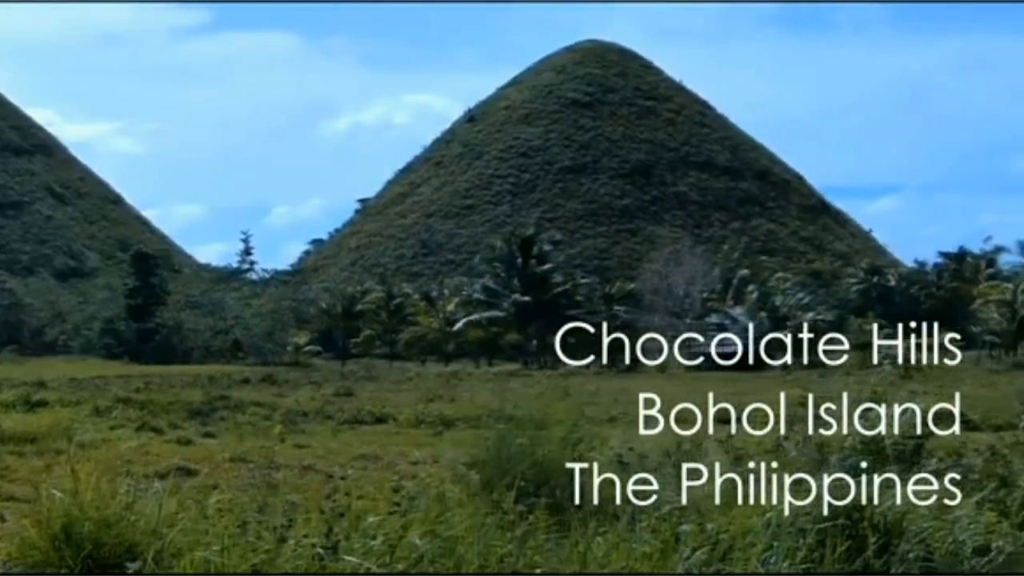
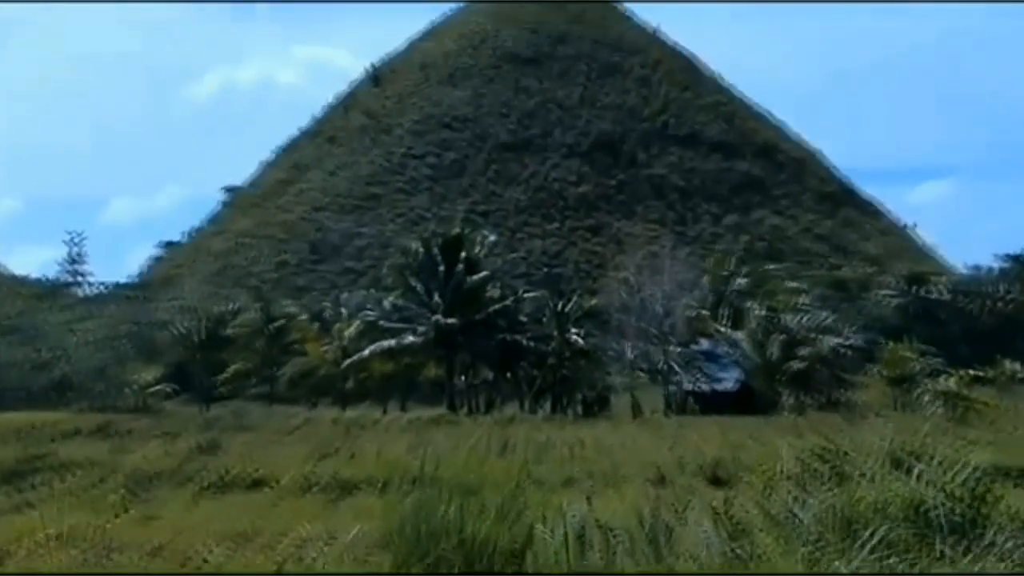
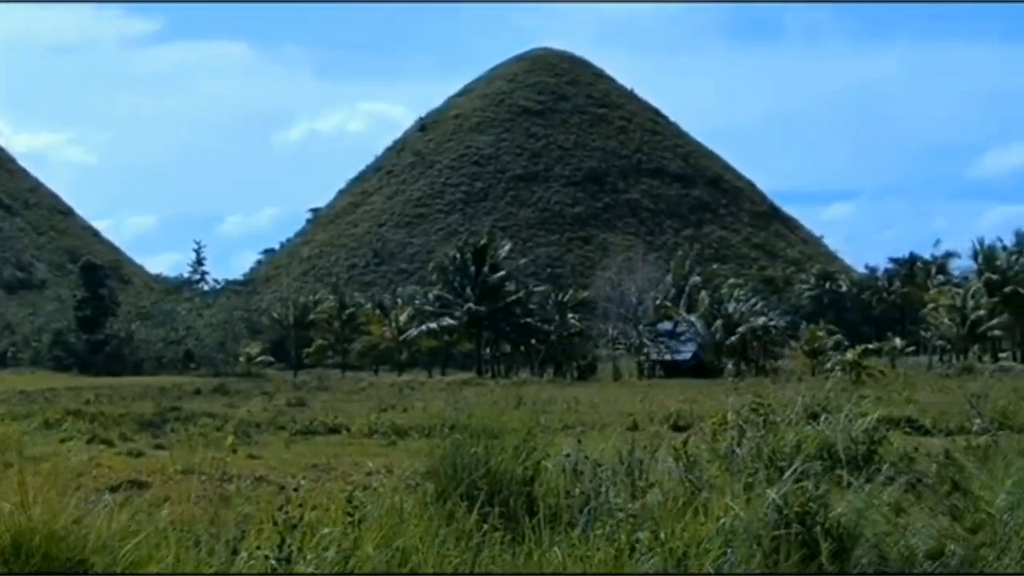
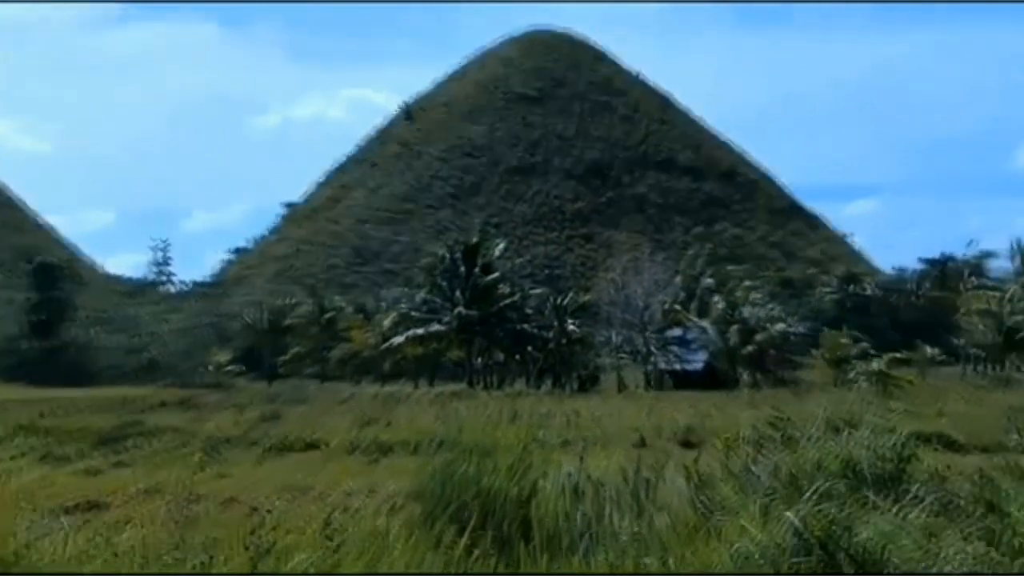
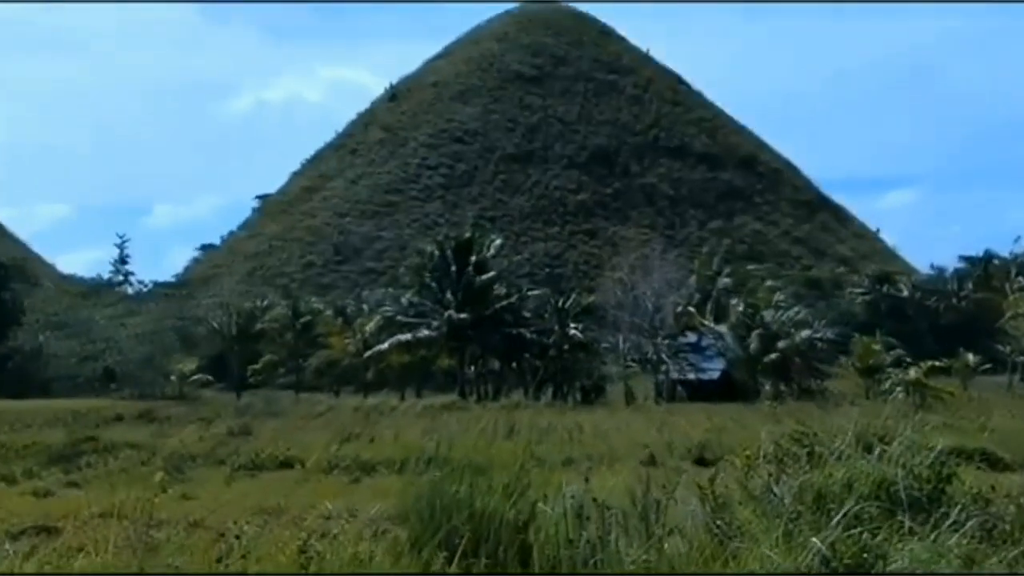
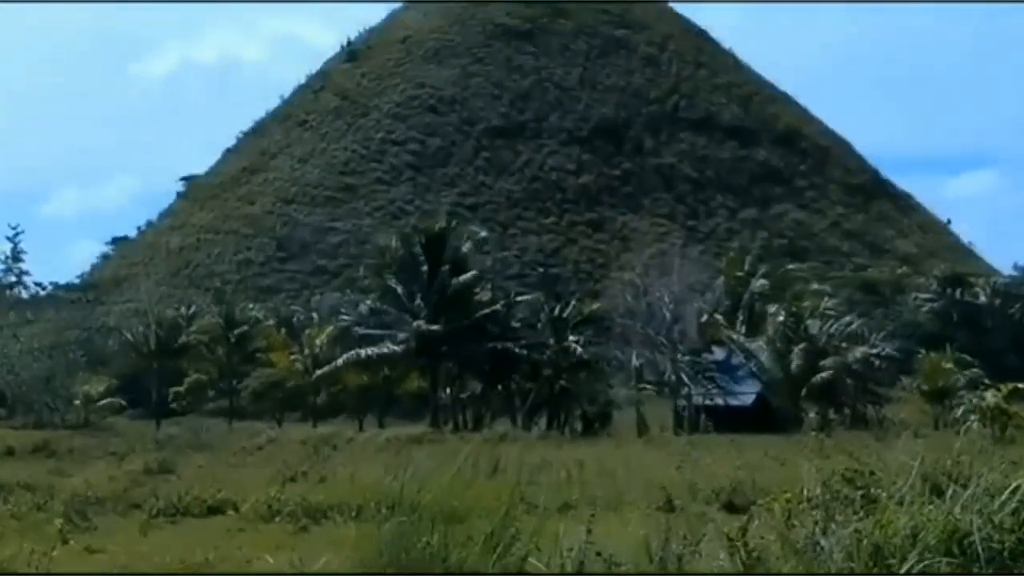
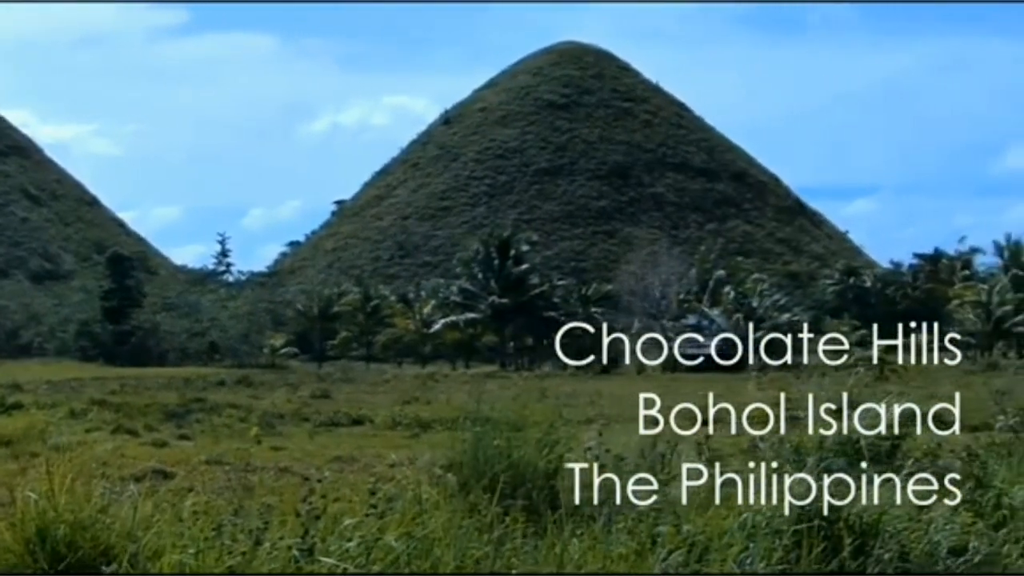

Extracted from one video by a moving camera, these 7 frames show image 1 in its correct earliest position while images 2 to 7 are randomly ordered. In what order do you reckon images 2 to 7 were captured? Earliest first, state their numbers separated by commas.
7, 3, 4, 5, 2, 6
